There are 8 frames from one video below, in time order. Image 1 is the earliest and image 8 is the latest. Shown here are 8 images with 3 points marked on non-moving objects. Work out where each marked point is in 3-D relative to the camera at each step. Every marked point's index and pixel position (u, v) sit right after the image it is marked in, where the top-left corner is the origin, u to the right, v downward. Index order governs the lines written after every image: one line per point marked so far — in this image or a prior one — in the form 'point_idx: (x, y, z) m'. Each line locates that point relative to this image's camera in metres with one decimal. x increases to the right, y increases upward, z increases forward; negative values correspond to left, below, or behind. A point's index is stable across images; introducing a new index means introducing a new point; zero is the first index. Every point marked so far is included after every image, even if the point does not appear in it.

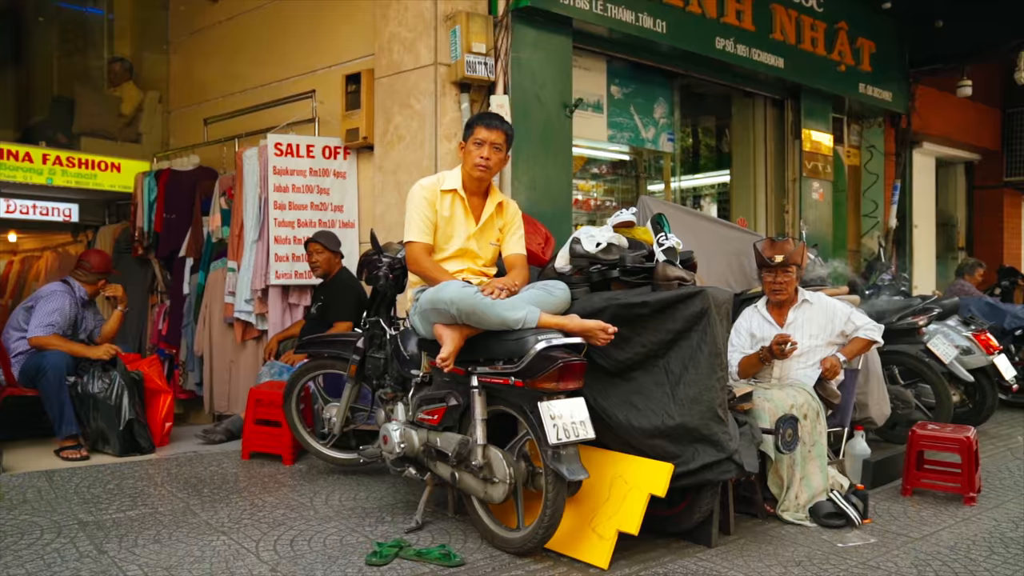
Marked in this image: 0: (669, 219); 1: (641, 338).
0: (+1.6, +0.7, +5.5) m
1: (+0.8, -0.3, +3.4) m
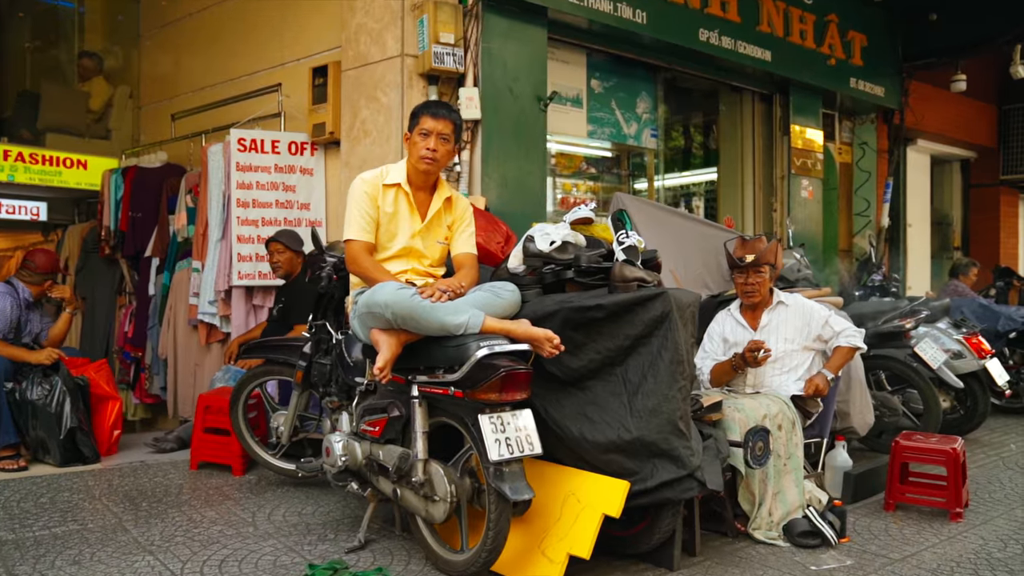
0: (+1.3, +0.7, +5.3) m
1: (+0.5, -0.3, +3.1) m
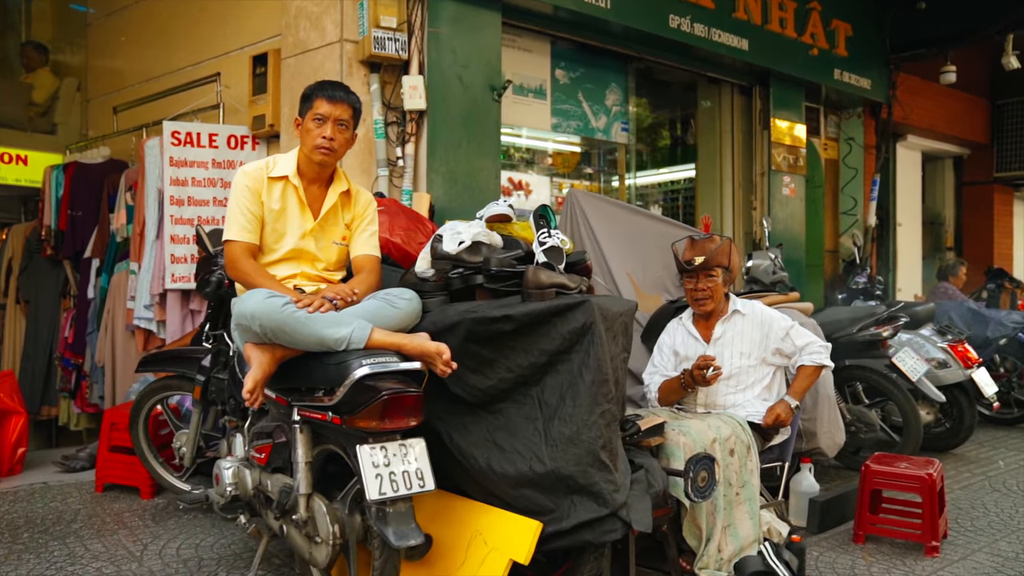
0: (+0.8, +0.6, +4.8) m
1: (0.0, -0.3, +2.7) m
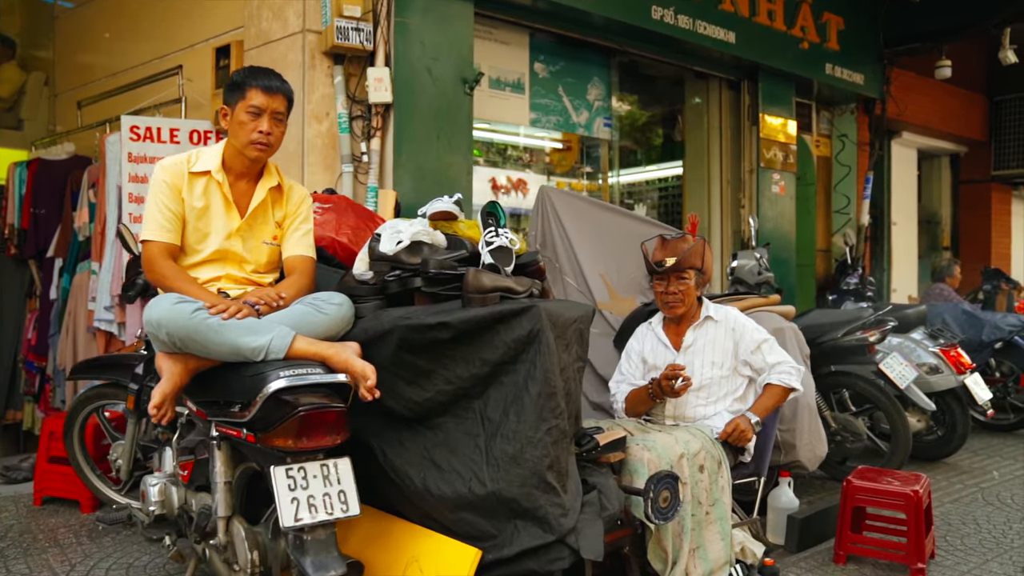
0: (+0.5, +0.6, +4.6) m
1: (-0.3, -0.4, +2.5) m
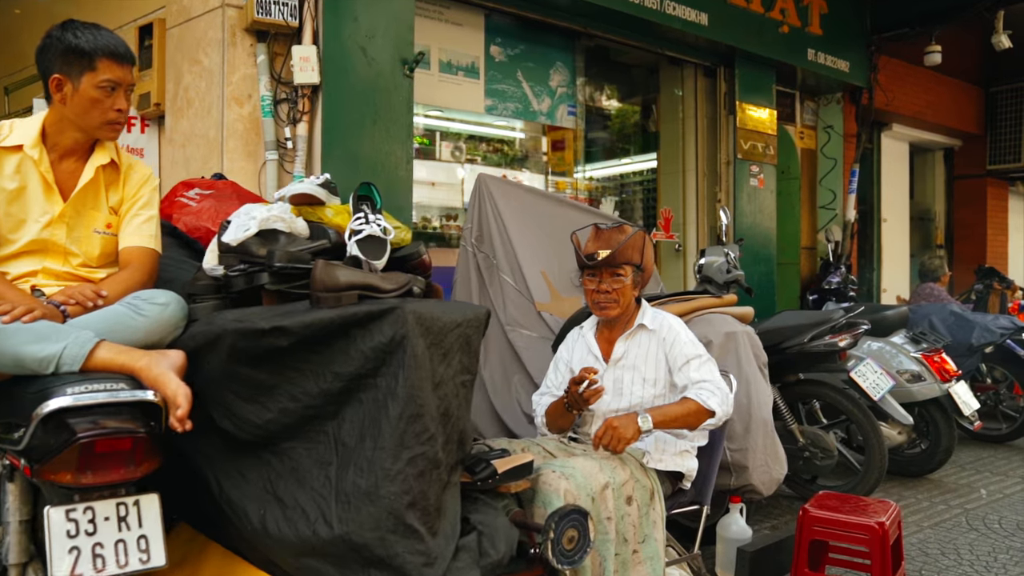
0: (0.0, +0.6, +4.1) m
1: (-0.8, -0.4, +2.0) m
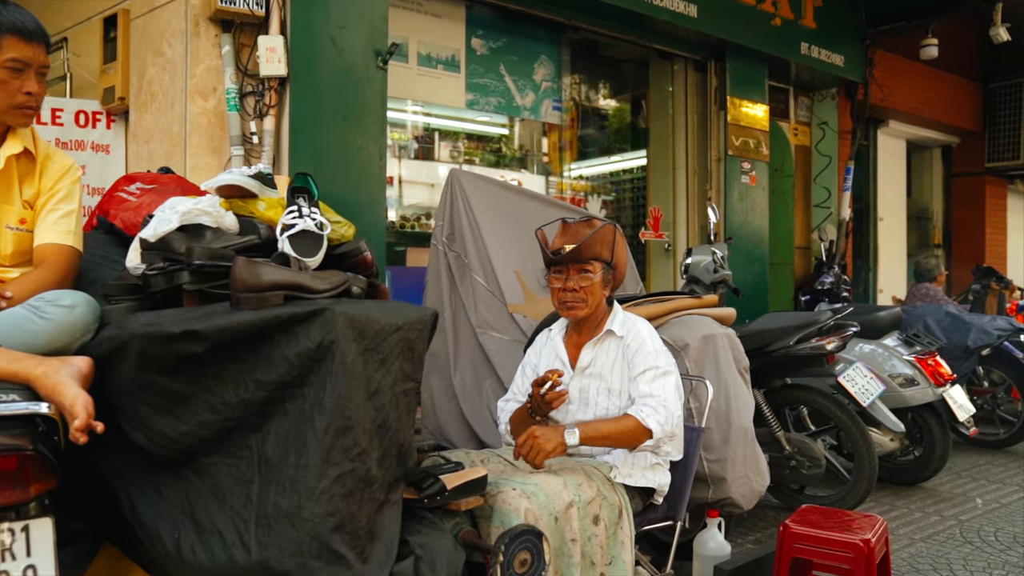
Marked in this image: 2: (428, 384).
0: (-0.2, +0.6, +4.0) m
1: (-1.0, -0.4, +1.8) m
2: (-0.6, -0.7, +3.8) m
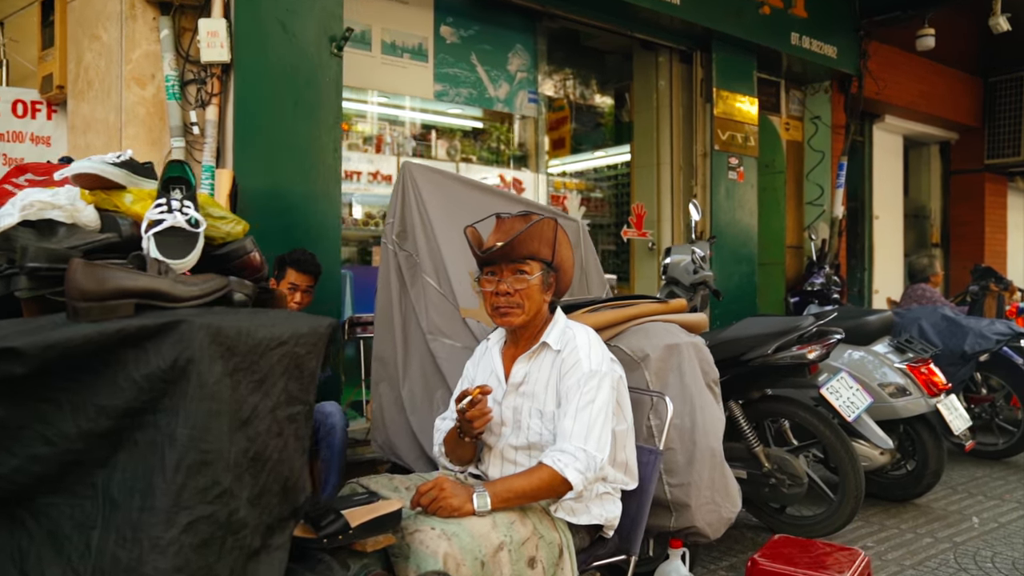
0: (-0.5, +0.6, +3.6) m
1: (-1.3, -0.4, +1.5) m
2: (-0.8, -0.7, +3.5) m
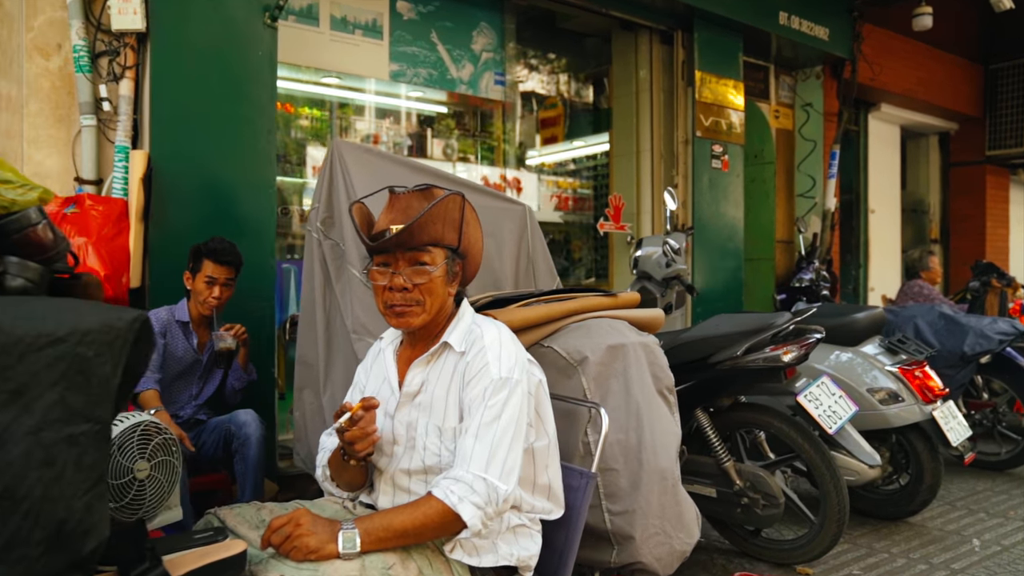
0: (-0.8, +0.6, +3.2) m
1: (-1.6, -0.3, +1.1) m
2: (-1.2, -0.6, +3.1) m
